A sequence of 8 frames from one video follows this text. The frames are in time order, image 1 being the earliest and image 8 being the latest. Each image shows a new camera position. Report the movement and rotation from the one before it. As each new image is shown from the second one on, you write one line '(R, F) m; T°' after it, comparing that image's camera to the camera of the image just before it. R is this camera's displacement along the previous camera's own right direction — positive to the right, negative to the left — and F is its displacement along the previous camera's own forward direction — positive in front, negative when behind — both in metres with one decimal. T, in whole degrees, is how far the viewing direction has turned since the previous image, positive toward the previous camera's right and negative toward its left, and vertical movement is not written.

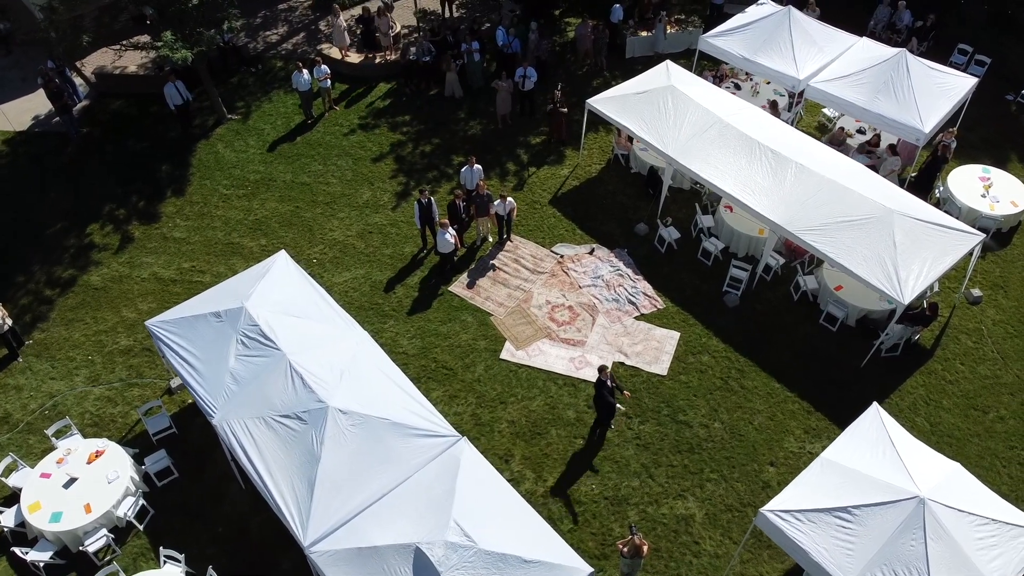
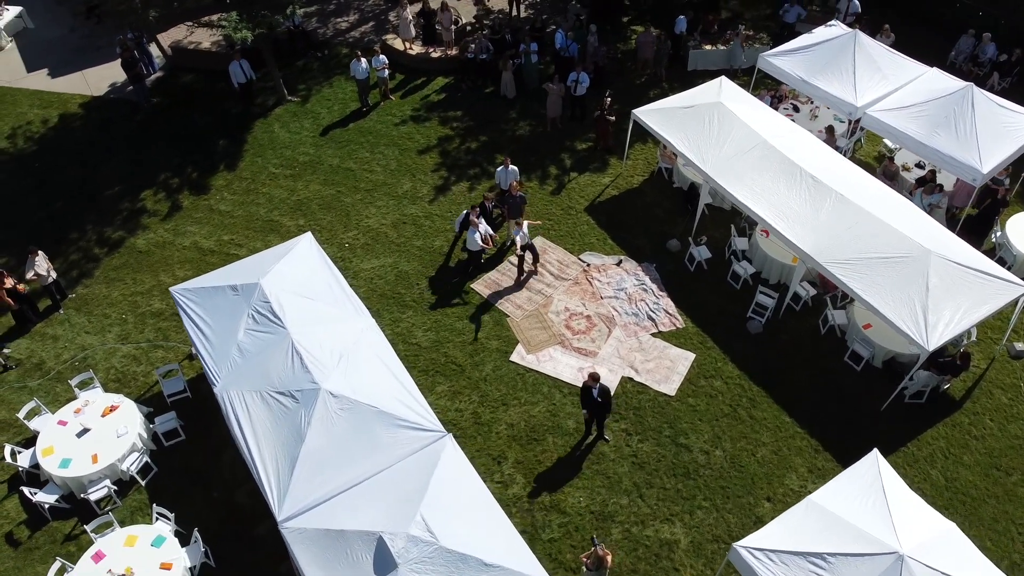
(+0.9, 0.0) m; -6°
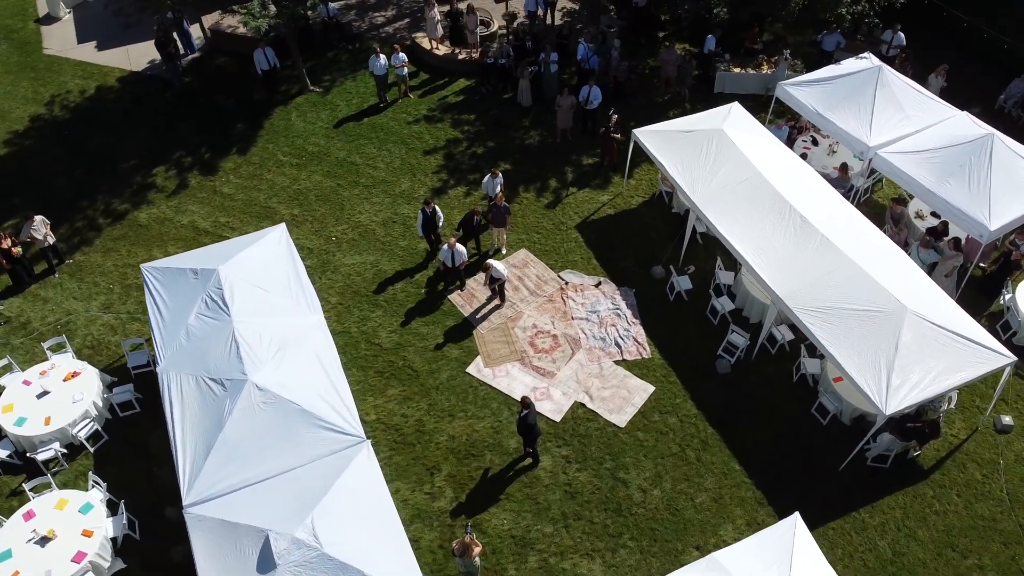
(+1.7, +0.2) m; -6°
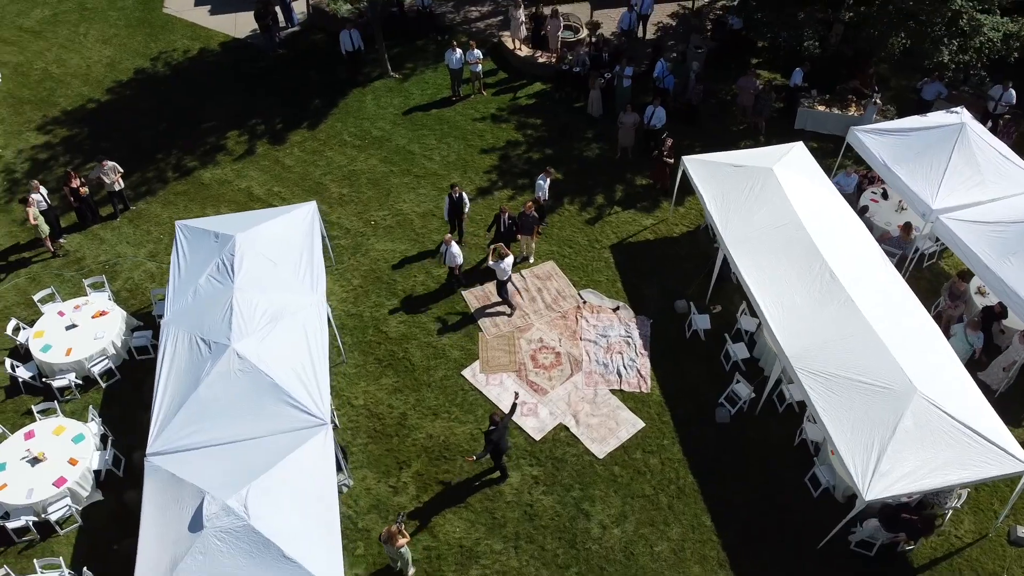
(+1.7, +0.2) m; -9°
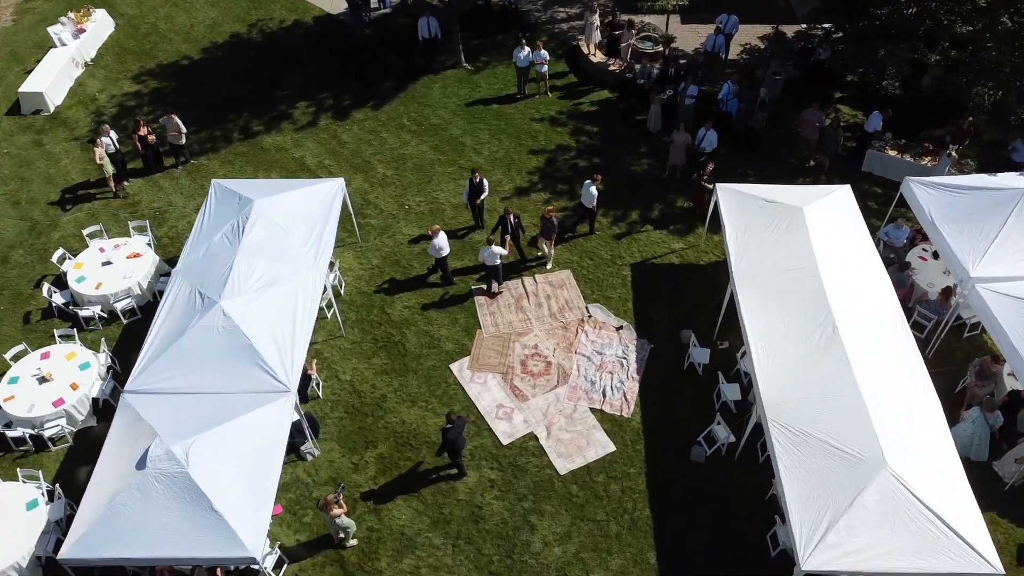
(+1.8, +0.2) m; -8°
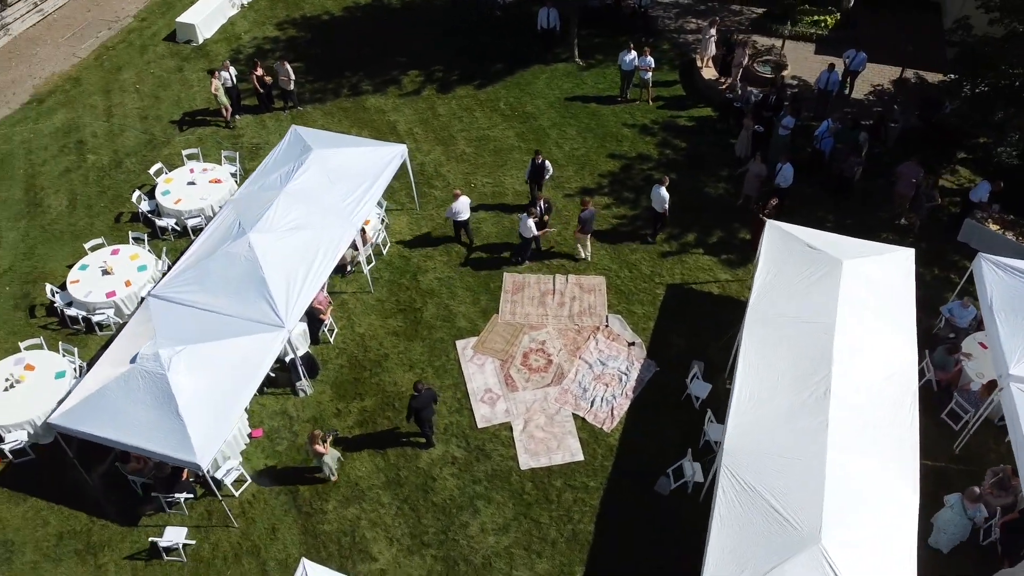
(+2.2, +0.1) m; -11°
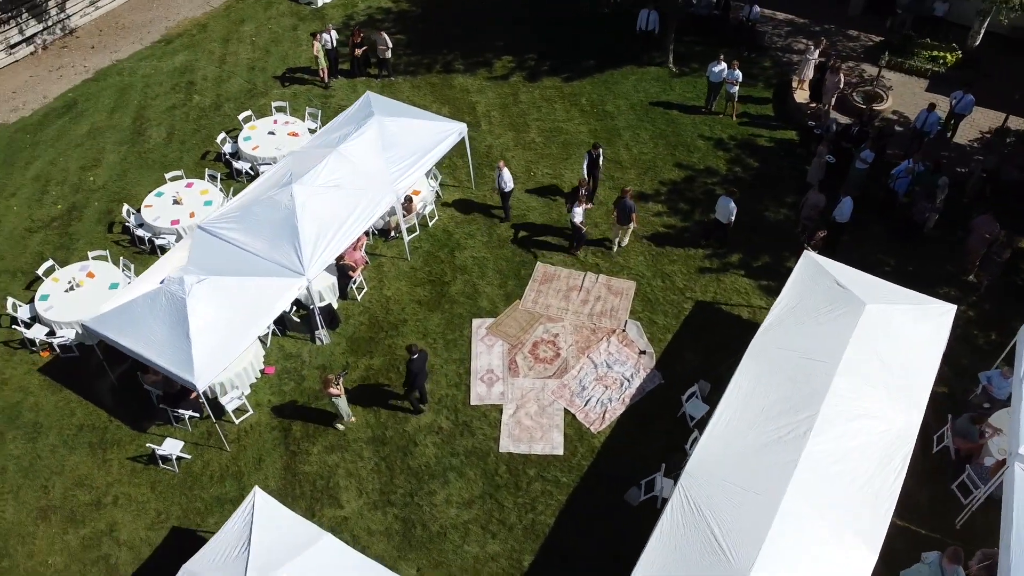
(+1.7, 0.0) m; -9°
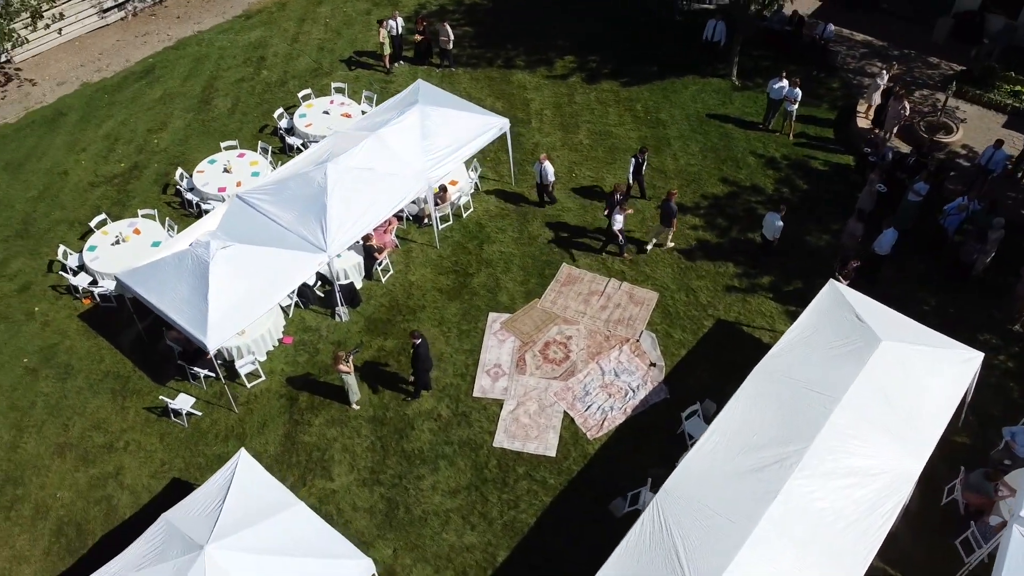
(+1.0, 0.0) m; -6°
